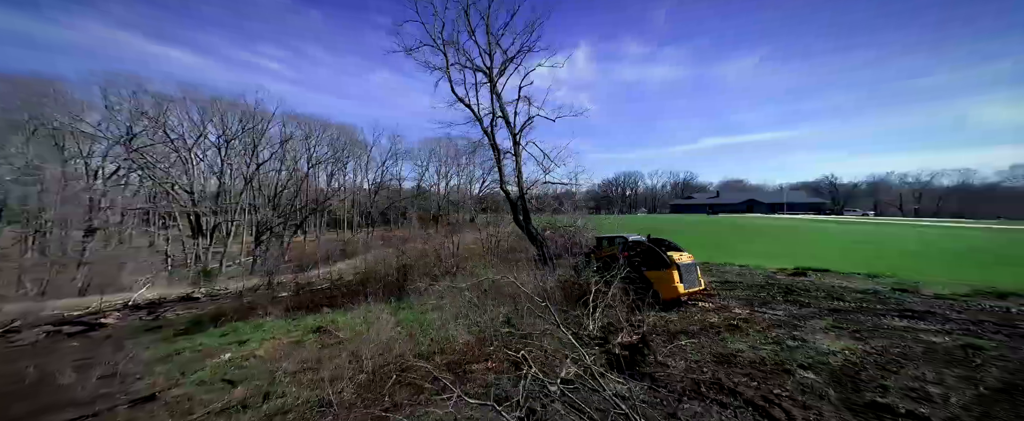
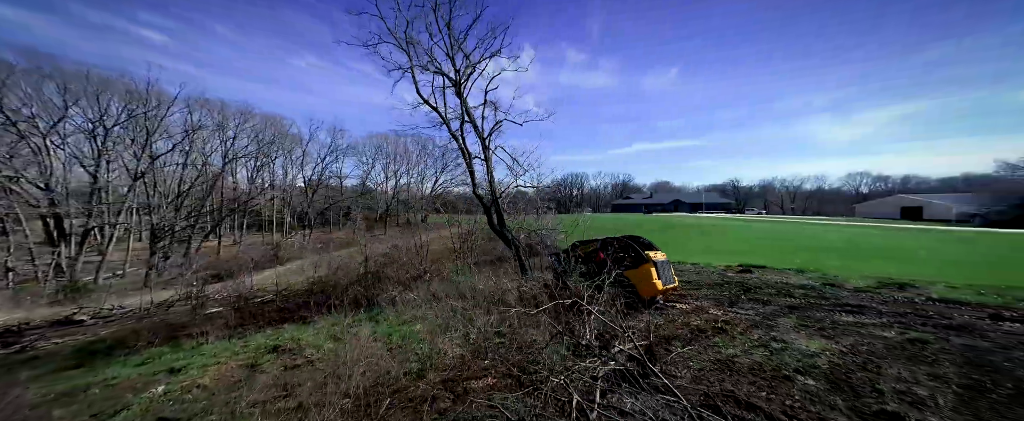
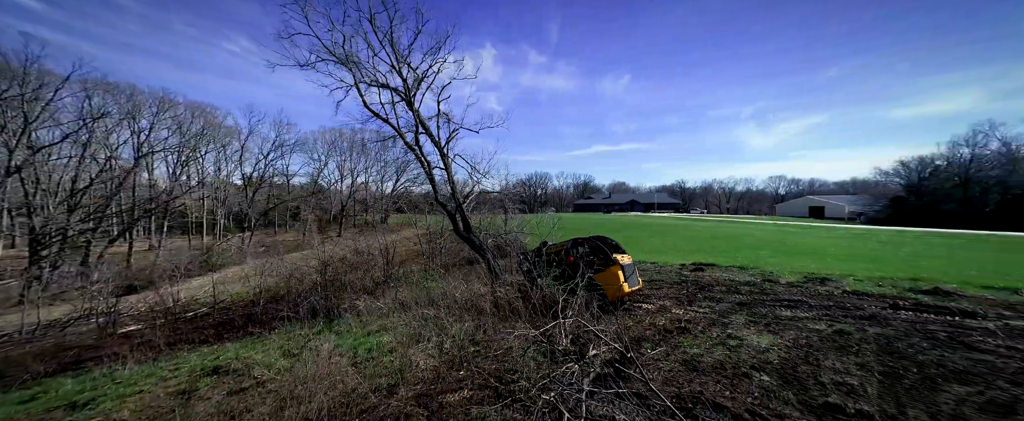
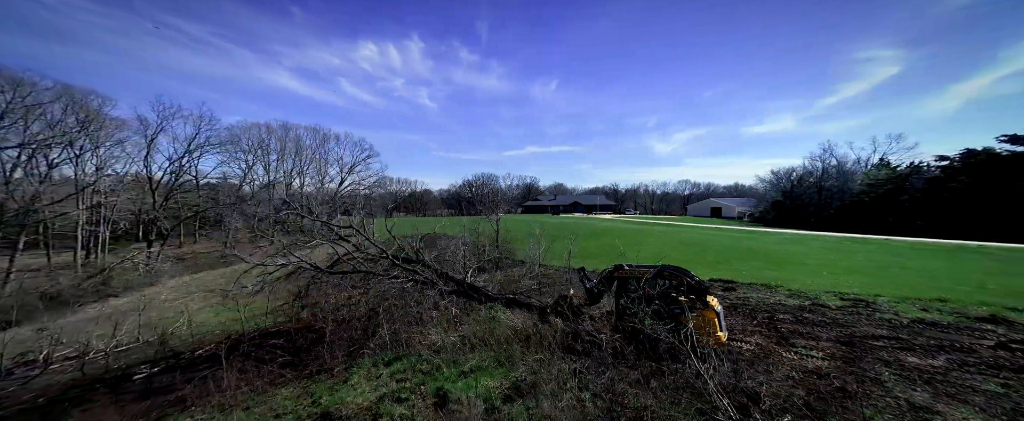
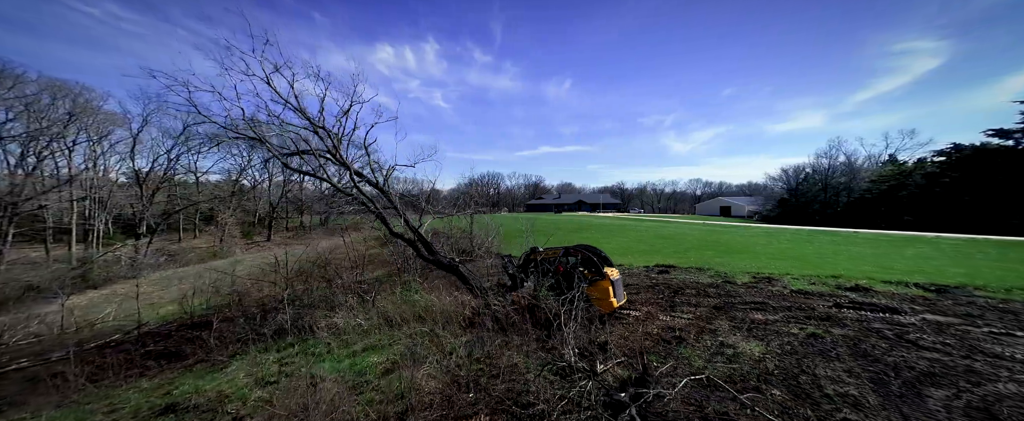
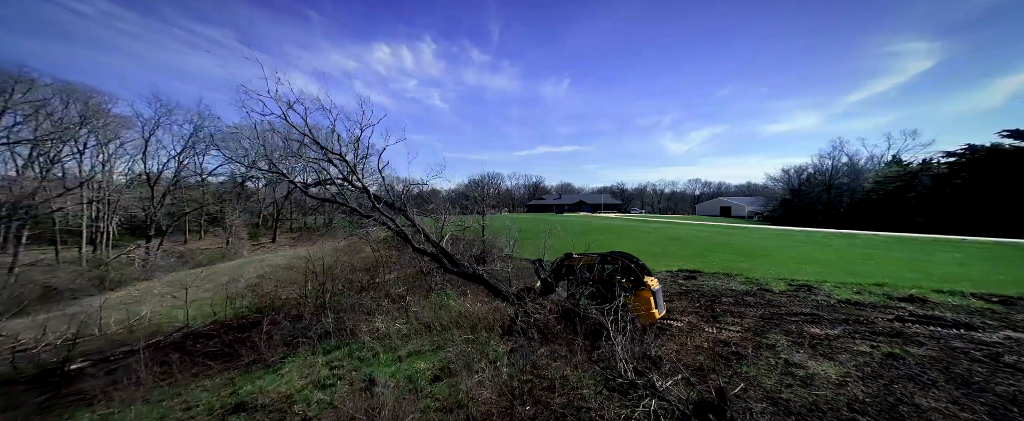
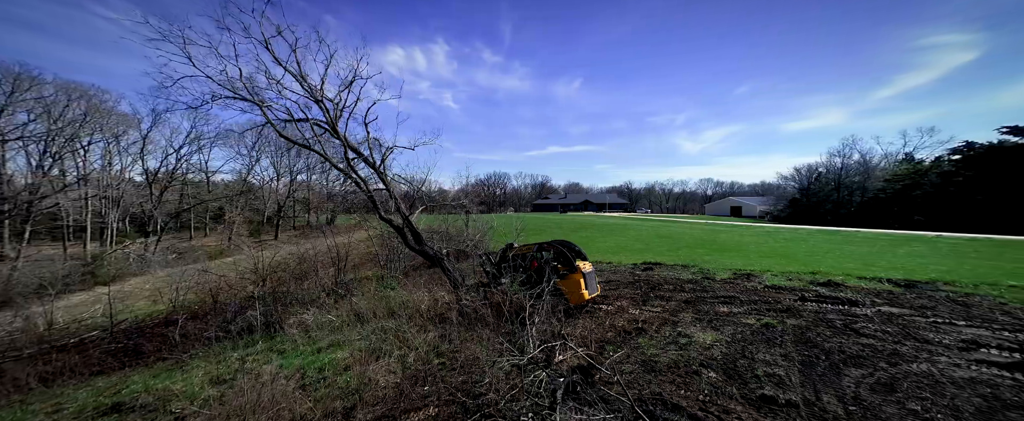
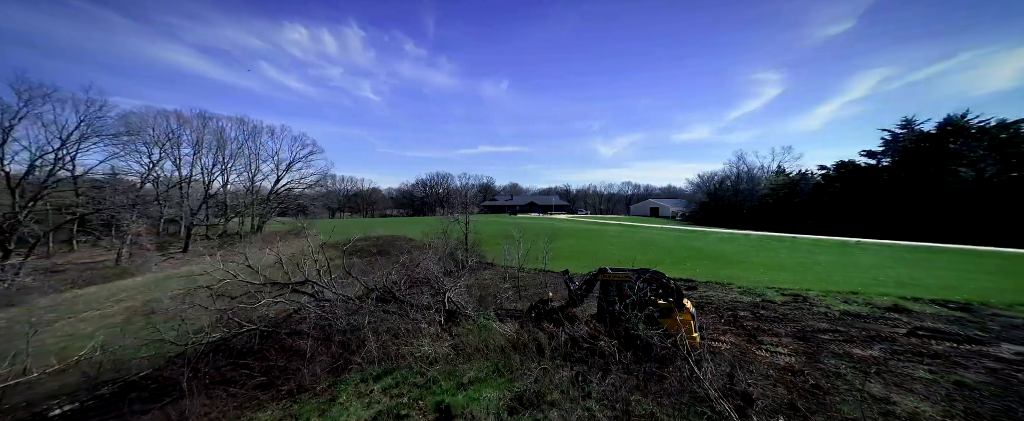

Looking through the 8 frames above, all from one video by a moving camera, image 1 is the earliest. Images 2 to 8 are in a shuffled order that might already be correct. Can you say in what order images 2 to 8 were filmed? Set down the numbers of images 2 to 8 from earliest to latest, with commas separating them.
2, 3, 7, 5, 6, 4, 8
